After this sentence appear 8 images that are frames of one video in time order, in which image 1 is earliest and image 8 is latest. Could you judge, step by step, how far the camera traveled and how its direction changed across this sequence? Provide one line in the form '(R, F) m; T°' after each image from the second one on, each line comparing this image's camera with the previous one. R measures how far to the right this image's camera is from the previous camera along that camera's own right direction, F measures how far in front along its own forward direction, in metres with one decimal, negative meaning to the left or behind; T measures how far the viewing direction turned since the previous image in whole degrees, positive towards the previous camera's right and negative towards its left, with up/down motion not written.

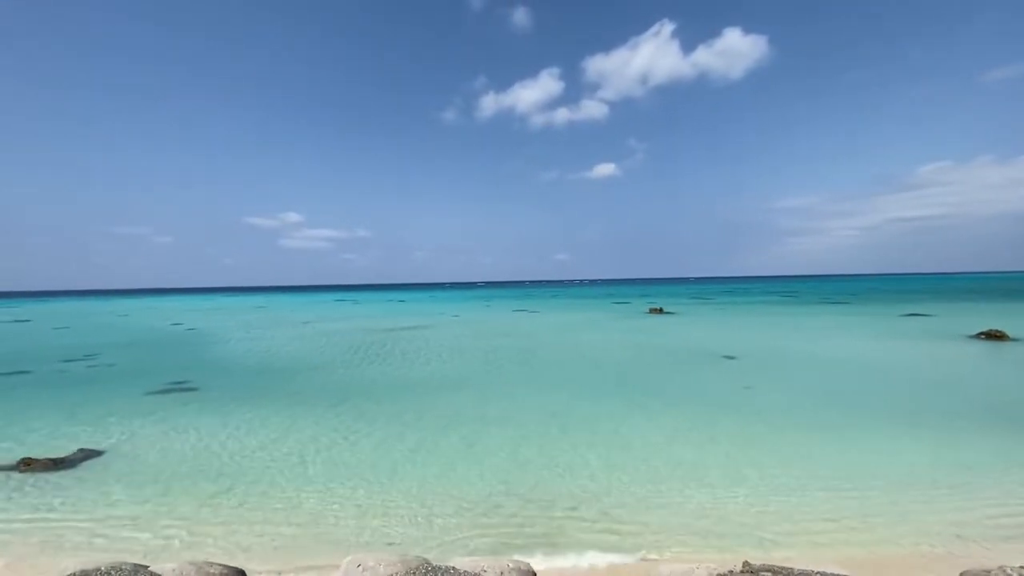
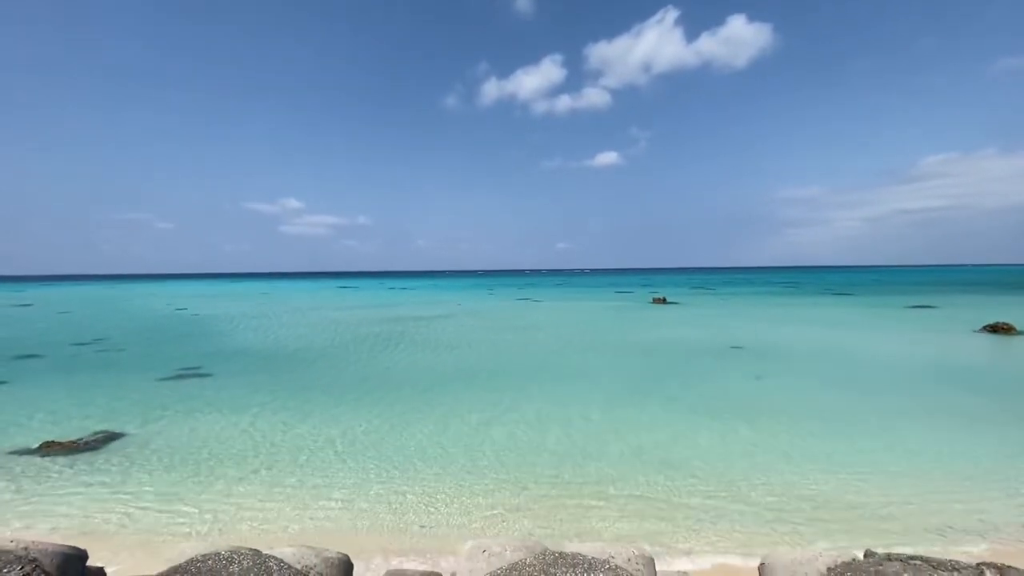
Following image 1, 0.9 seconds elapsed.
(-0.5, +0.1) m; 0°
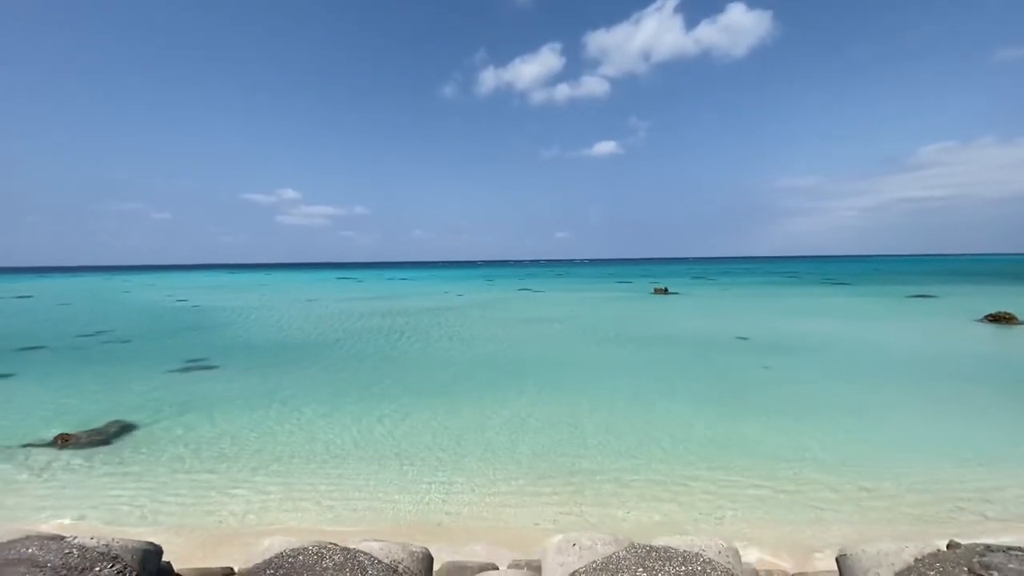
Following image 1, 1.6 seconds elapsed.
(-0.4, 0.0) m; 0°
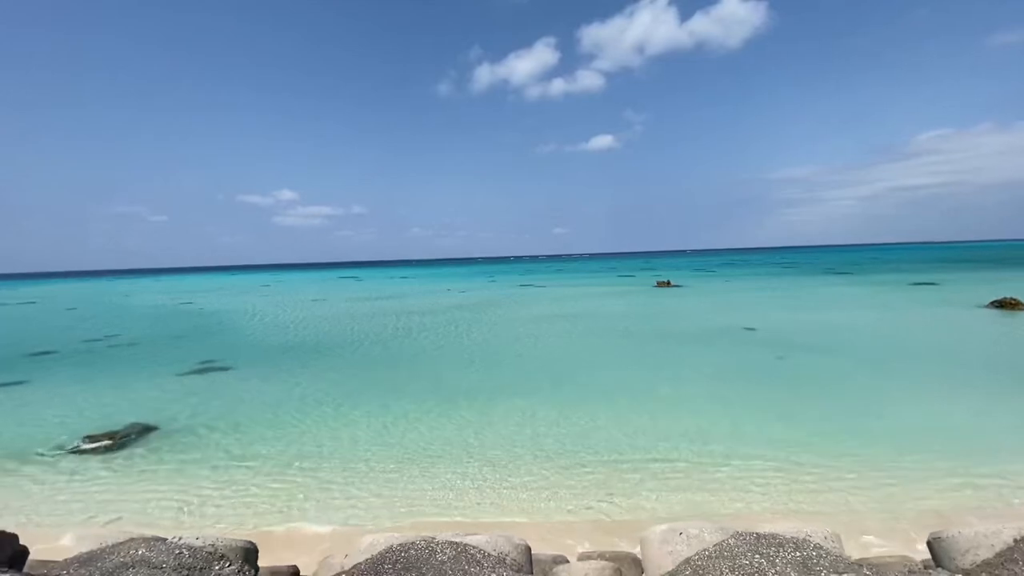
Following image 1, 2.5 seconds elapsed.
(-0.4, 0.0) m; 0°
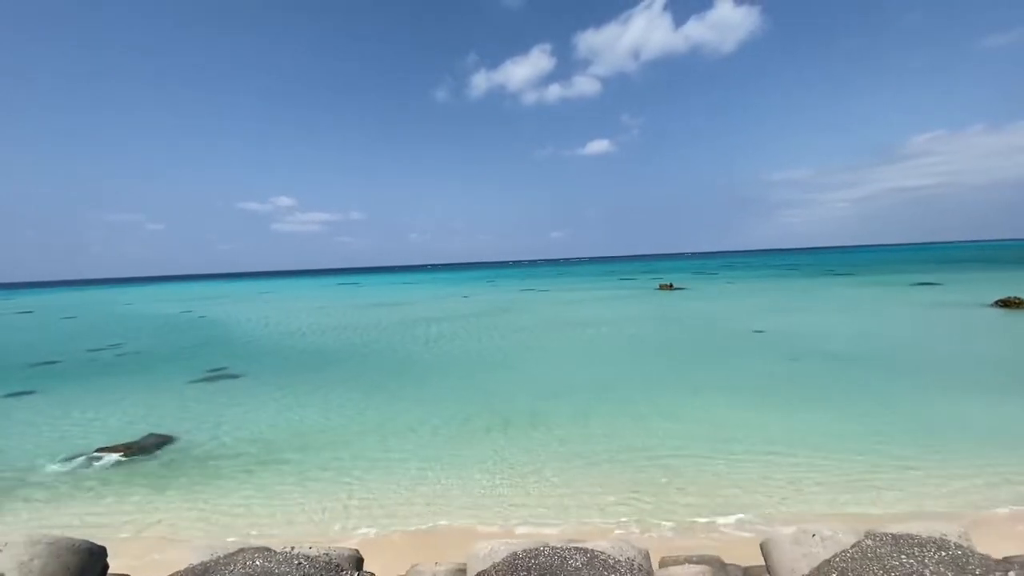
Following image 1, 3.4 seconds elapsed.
(-0.5, +0.1) m; 0°
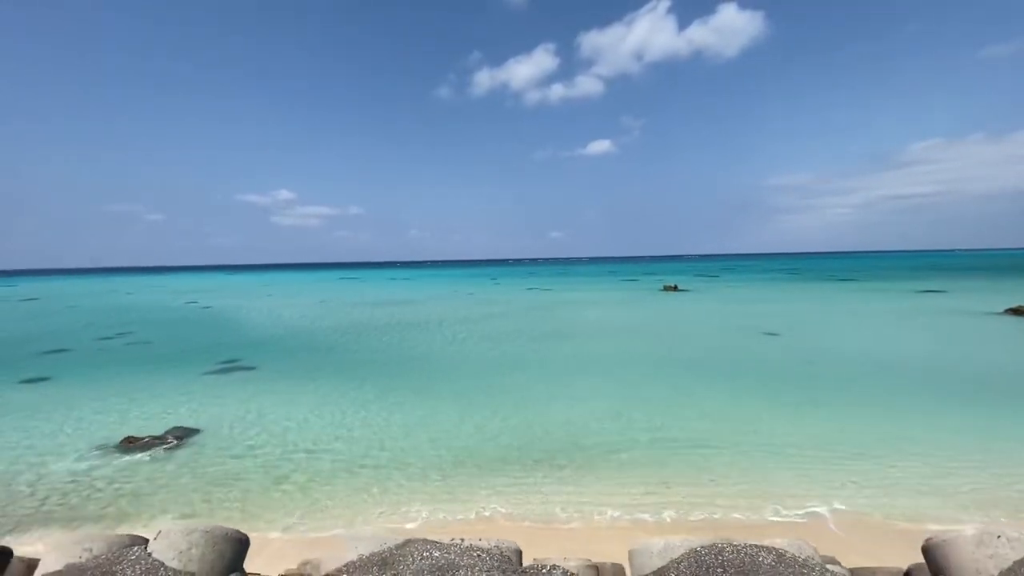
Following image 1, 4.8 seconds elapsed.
(-0.8, 0.0) m; 0°
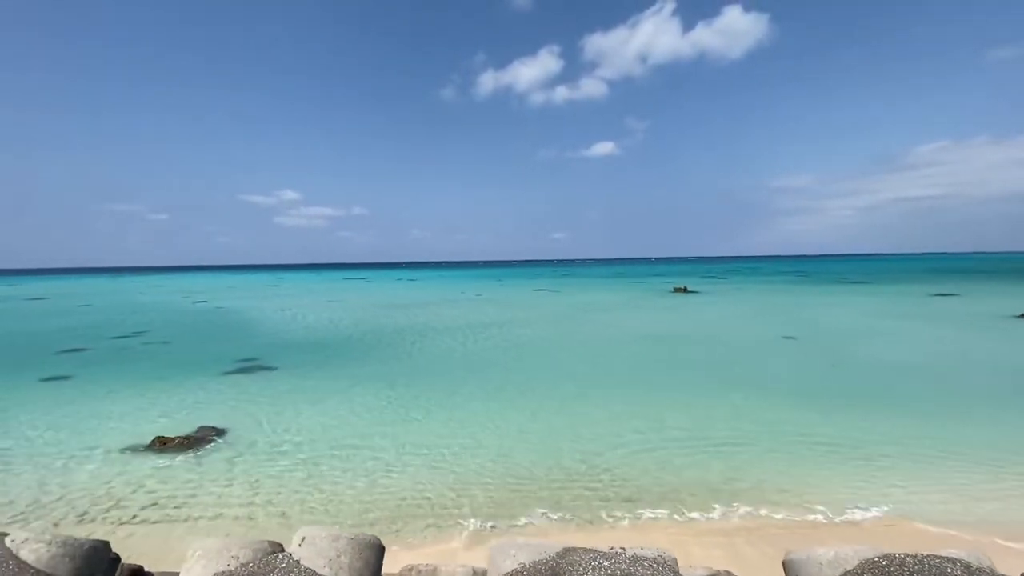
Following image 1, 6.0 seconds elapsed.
(-0.7, +0.1) m; 0°
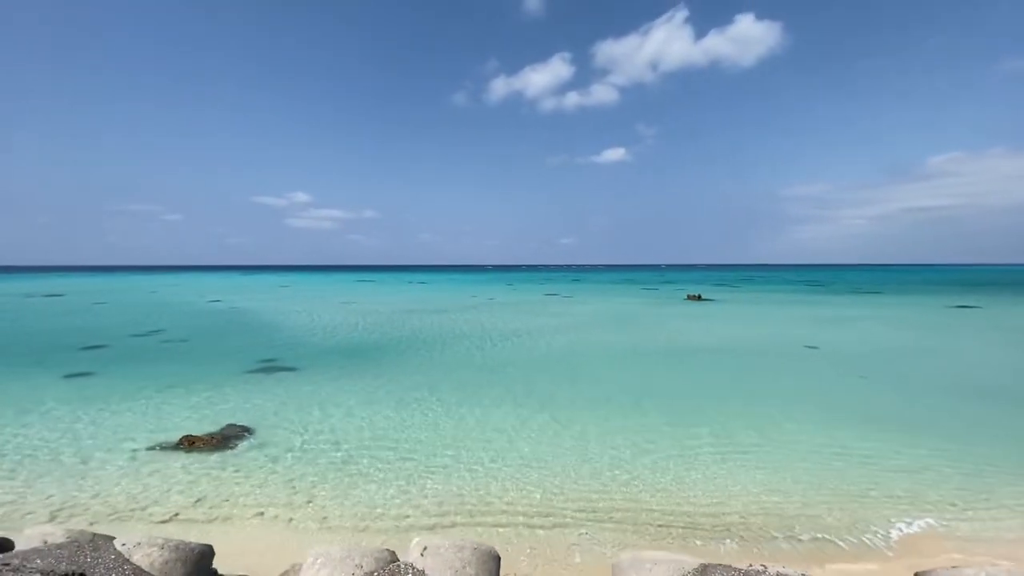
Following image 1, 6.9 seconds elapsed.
(-0.5, +0.1) m; -1°
